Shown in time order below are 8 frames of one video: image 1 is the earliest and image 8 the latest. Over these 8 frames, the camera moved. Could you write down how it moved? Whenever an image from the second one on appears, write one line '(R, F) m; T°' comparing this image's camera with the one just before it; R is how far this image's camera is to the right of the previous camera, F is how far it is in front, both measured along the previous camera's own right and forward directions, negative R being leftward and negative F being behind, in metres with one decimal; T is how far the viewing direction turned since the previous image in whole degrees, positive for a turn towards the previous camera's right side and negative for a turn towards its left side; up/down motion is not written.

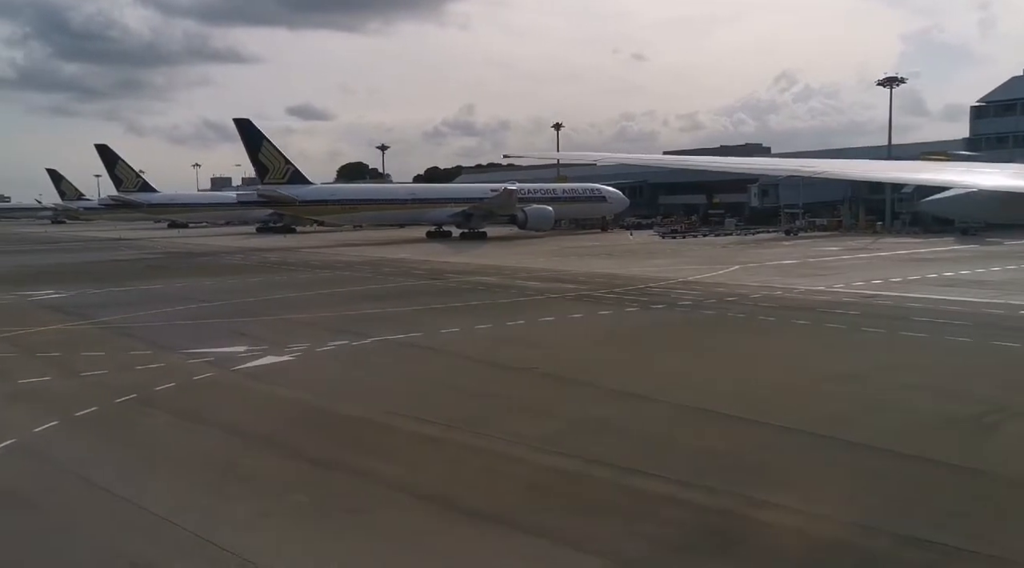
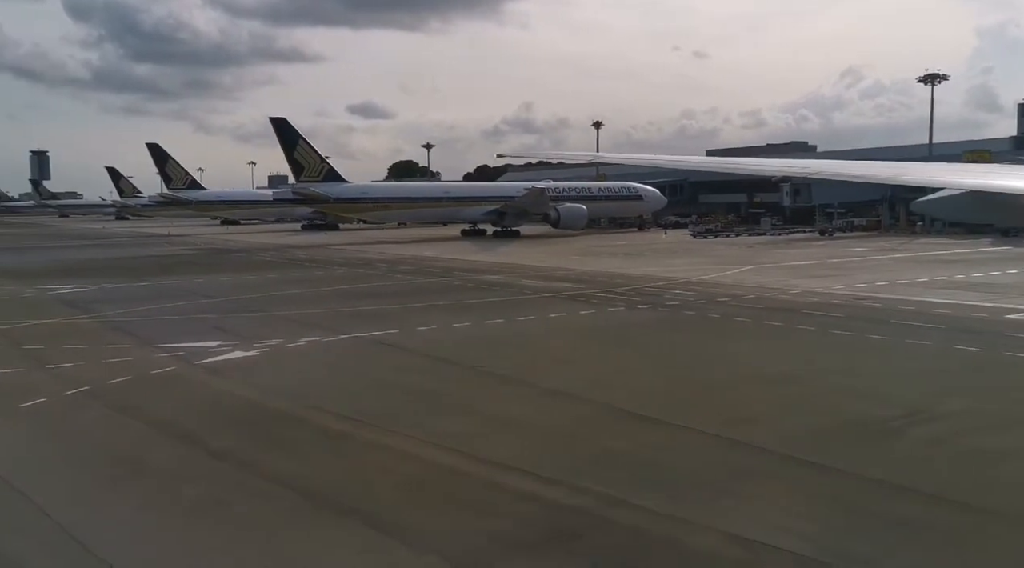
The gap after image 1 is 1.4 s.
(+1.3, -0.1) m; -3°
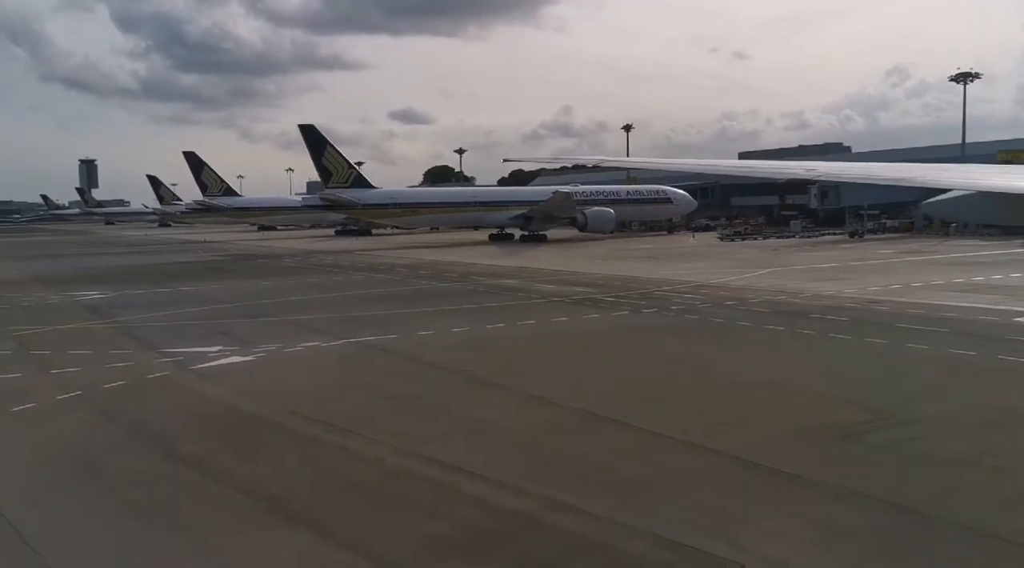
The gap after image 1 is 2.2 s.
(+0.7, 0.0) m; -2°
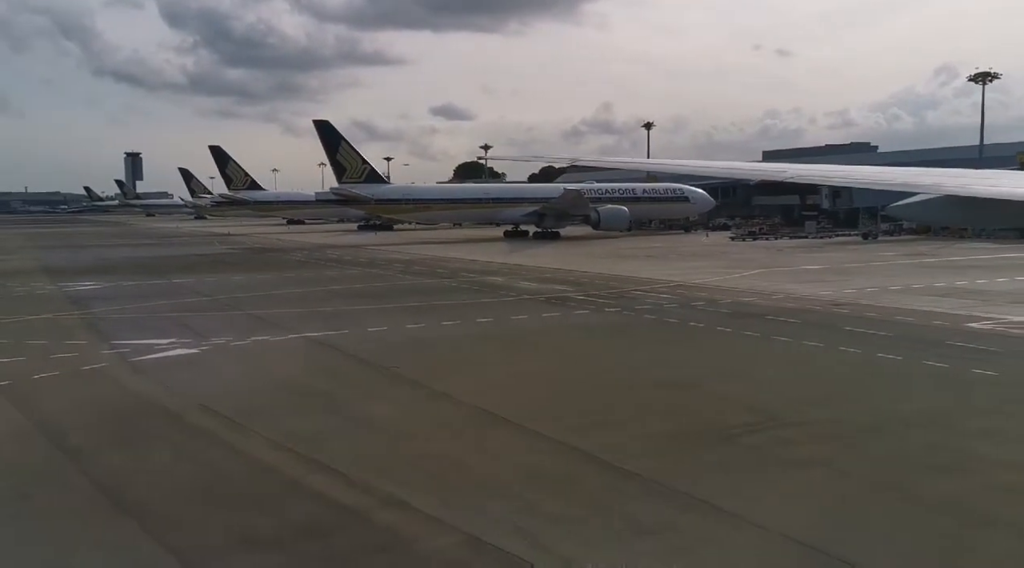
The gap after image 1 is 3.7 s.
(+1.4, 0.0) m; -1°
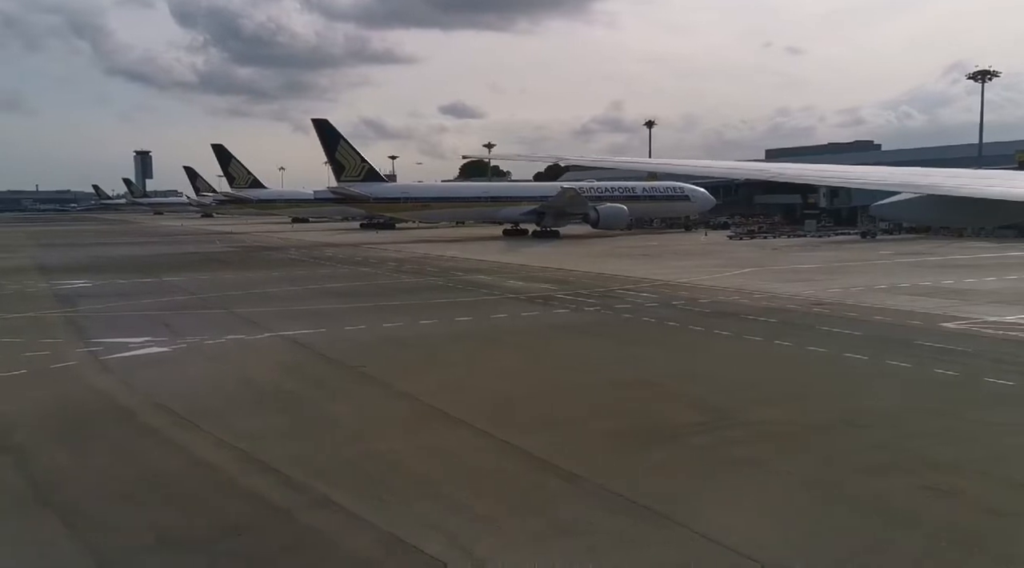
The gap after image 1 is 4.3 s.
(+0.5, 0.0) m; 0°
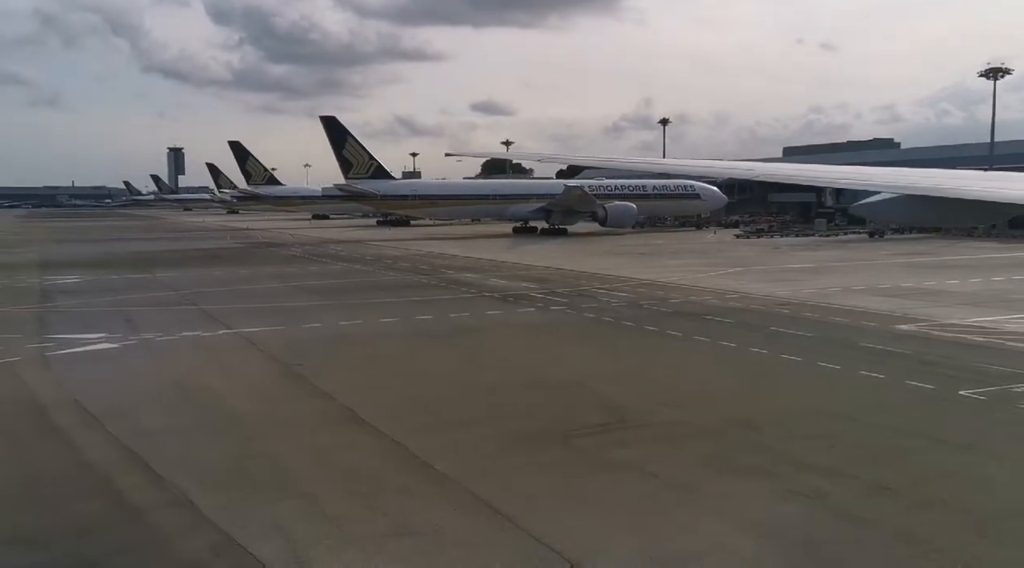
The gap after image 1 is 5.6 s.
(+1.2, 0.0) m; -1°
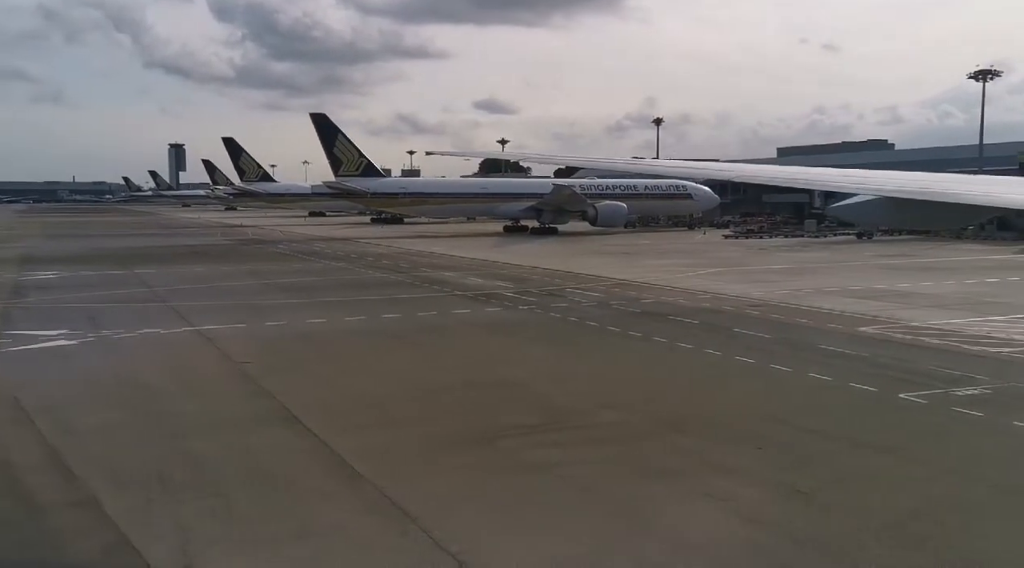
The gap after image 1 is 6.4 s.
(+0.6, +0.1) m; 0°
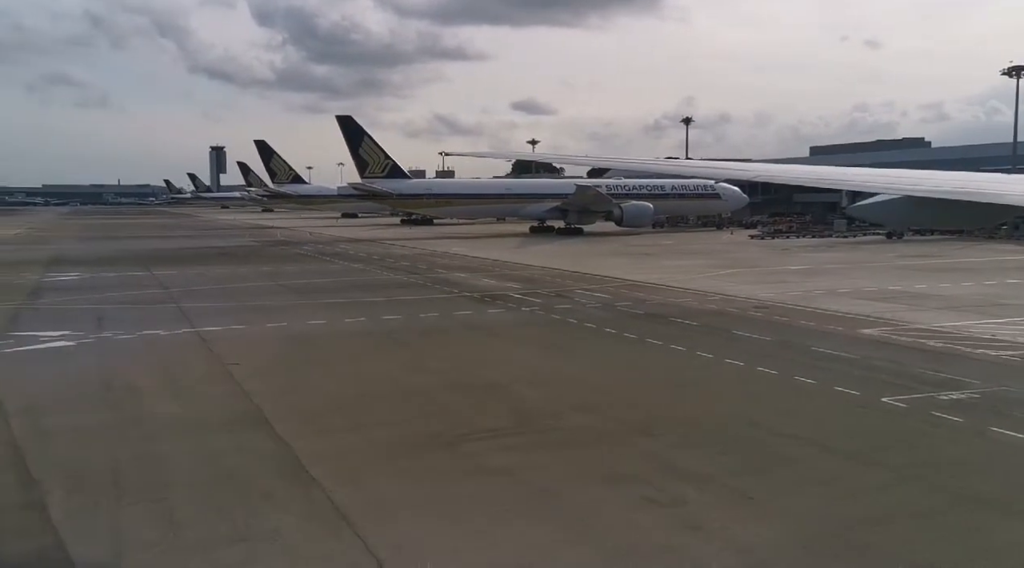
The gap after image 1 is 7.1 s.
(+0.6, +0.1) m; -2°
